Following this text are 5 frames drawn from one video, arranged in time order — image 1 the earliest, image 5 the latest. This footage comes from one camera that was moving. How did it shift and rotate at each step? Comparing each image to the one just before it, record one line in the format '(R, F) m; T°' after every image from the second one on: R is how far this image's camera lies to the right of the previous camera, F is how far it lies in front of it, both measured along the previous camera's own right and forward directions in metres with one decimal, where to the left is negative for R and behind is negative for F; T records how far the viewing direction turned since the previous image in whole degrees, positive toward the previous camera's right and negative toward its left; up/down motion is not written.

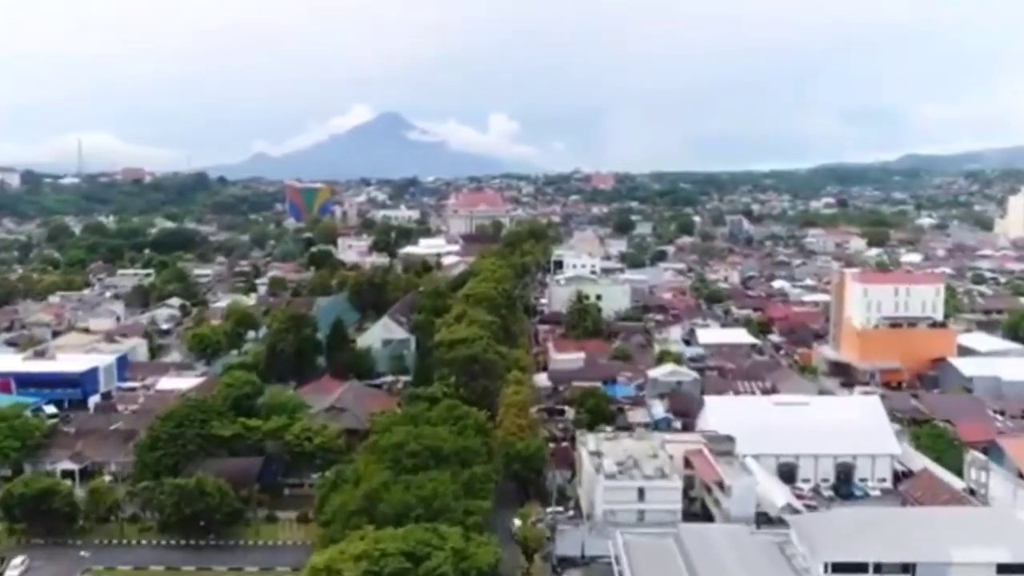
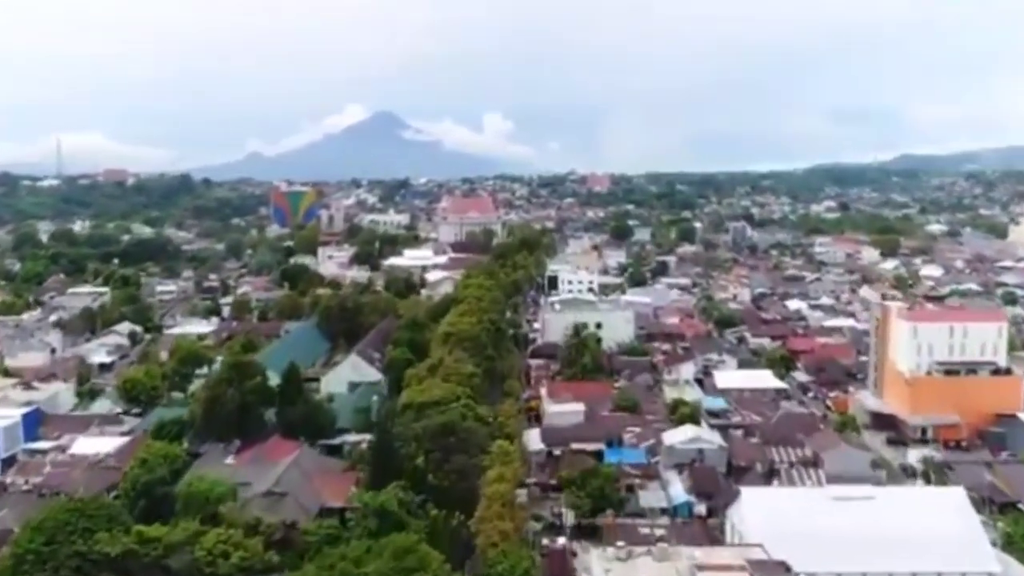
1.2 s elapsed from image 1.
(+0.2, +3.6) m; 0°
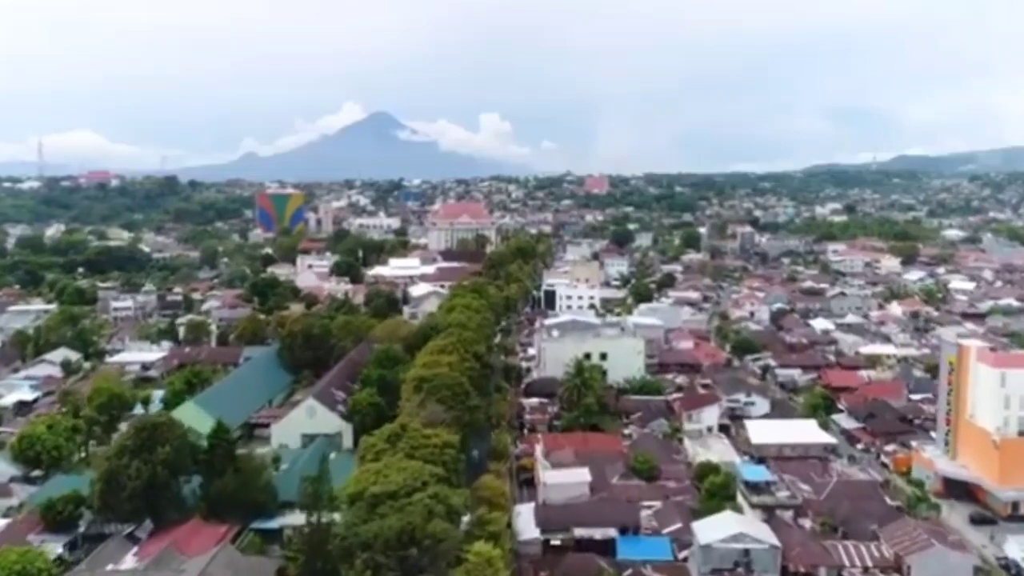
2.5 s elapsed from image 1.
(+0.2, +4.0) m; 0°
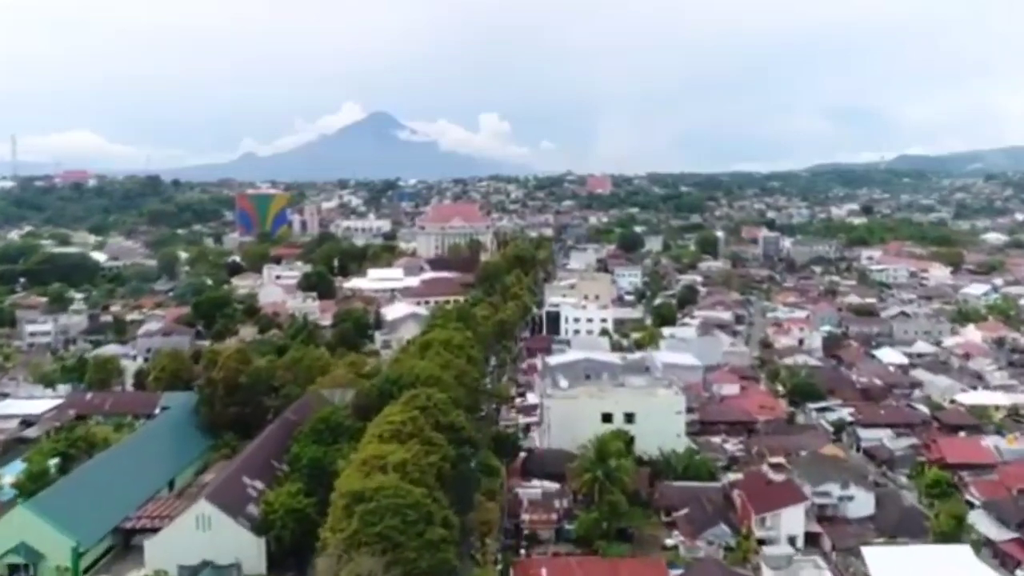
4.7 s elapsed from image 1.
(+0.1, +6.5) m; 0°
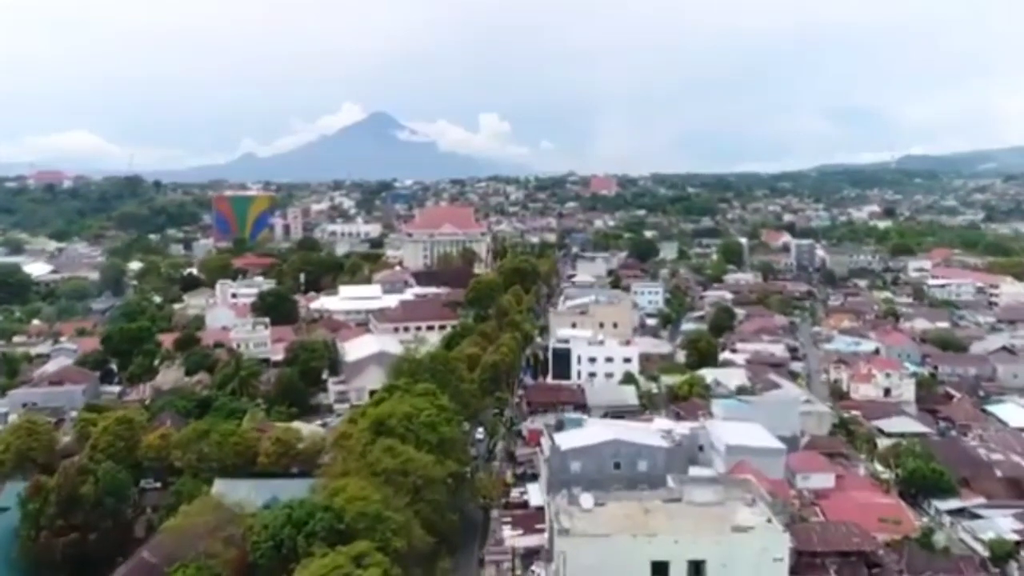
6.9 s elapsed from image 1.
(+0.1, +6.9) m; 0°
